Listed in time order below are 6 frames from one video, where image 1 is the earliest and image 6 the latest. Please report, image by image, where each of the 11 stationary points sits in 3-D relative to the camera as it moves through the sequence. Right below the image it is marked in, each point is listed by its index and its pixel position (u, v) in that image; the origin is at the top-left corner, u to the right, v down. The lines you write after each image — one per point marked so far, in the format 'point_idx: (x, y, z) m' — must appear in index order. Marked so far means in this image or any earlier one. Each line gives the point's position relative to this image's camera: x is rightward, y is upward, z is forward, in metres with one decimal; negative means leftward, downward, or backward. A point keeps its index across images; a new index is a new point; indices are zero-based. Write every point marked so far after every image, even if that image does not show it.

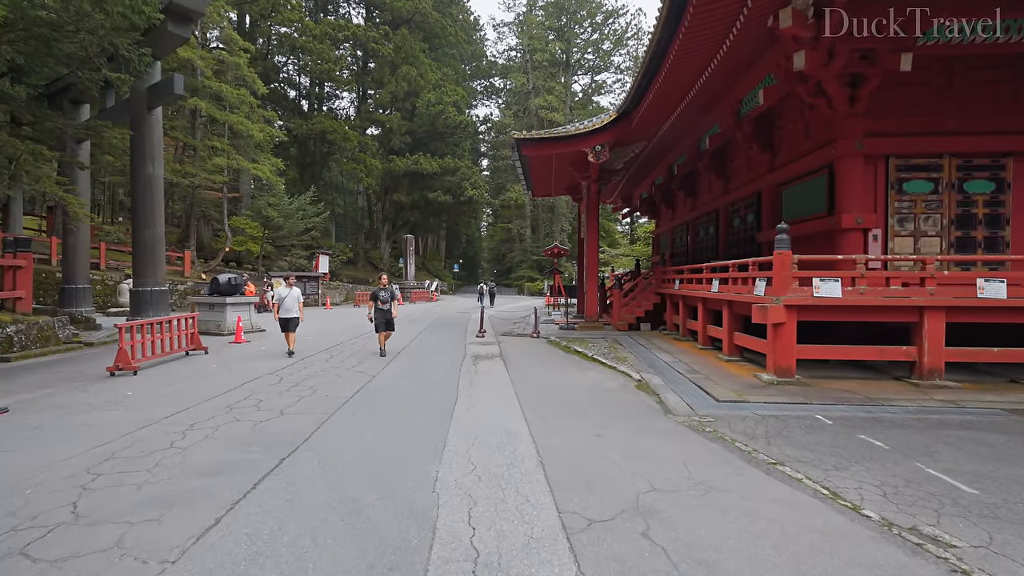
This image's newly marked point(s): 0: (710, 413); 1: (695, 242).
0: (+1.9, -1.2, +4.8) m
1: (+5.5, +1.4, +15.4) m
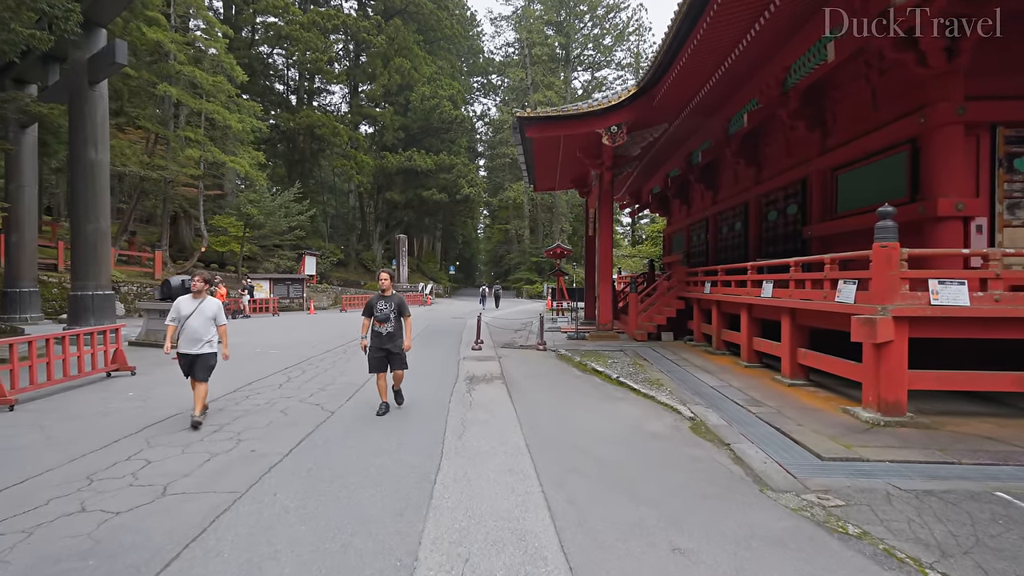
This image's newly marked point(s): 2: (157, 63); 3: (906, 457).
0: (+2.0, -1.2, +3.2) m
1: (+5.6, +1.3, +13.8) m
2: (-13.9, +8.9, +19.7) m
3: (+2.9, -1.2, +3.7) m
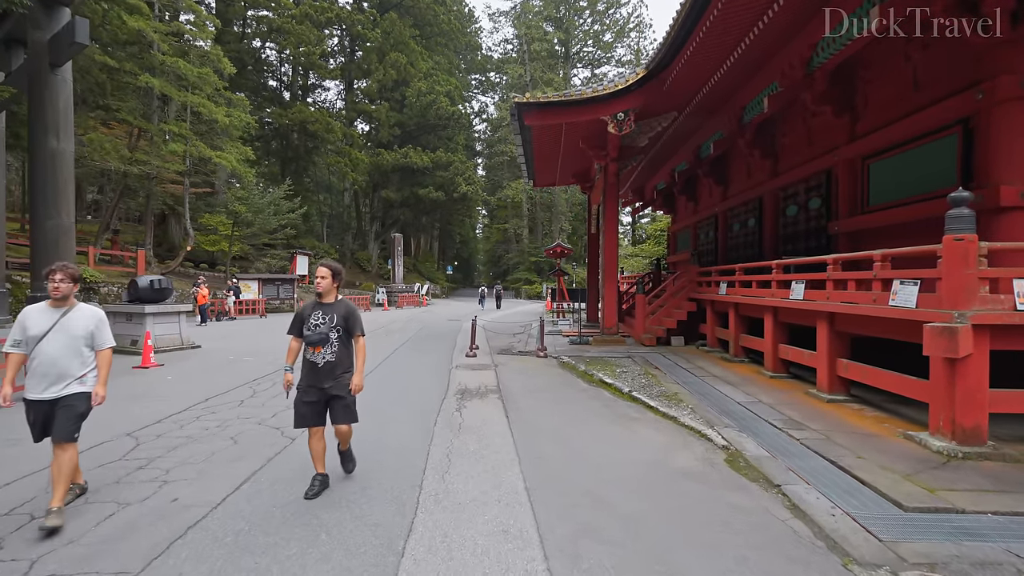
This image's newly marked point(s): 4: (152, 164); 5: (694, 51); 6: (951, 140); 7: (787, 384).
0: (+2.0, -1.3, +2.4) m
1: (+5.5, +1.3, +13.0) m
2: (-14.0, +8.9, +18.9) m
3: (+2.9, -1.2, +2.9) m
4: (-14.0, +4.8, +19.5) m
5: (+2.9, +3.8, +7.9) m
6: (+5.3, +1.8, +6.1) m
7: (+3.3, -1.2, +6.1) m
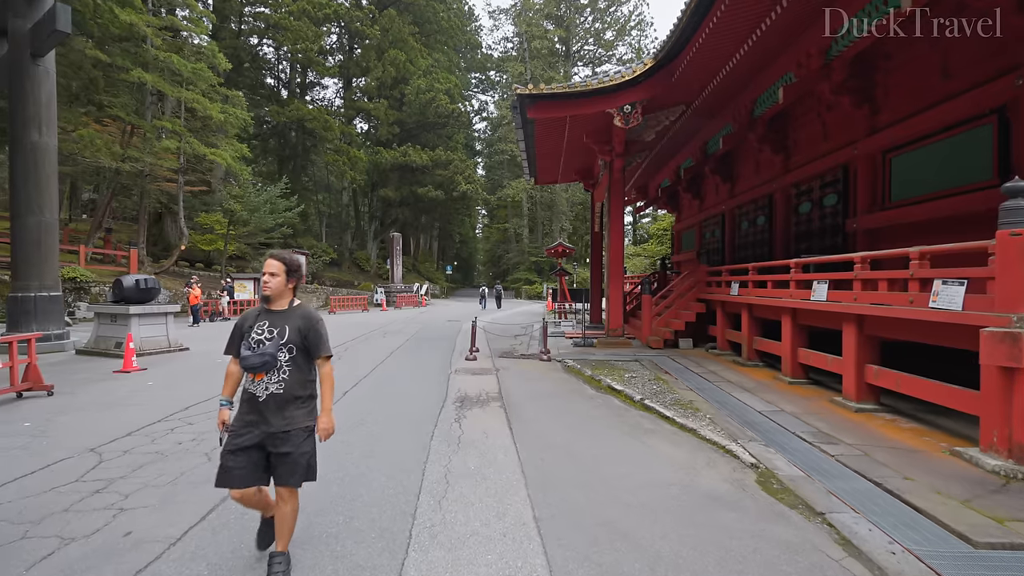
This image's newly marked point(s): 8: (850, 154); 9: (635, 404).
0: (+2.0, -1.3, +2.0) m
1: (+5.5, +1.3, +12.6) m
2: (-14.0, +8.9, +18.5) m
3: (+2.9, -1.3, +2.5) m
4: (-13.9, +4.8, +19.1) m
5: (+2.9, +3.8, +7.6) m
6: (+5.4, +1.8, +5.7) m
7: (+3.4, -1.2, +5.7) m
8: (+5.3, +2.1, +8.0) m
9: (+1.3, -1.2, +5.3) m
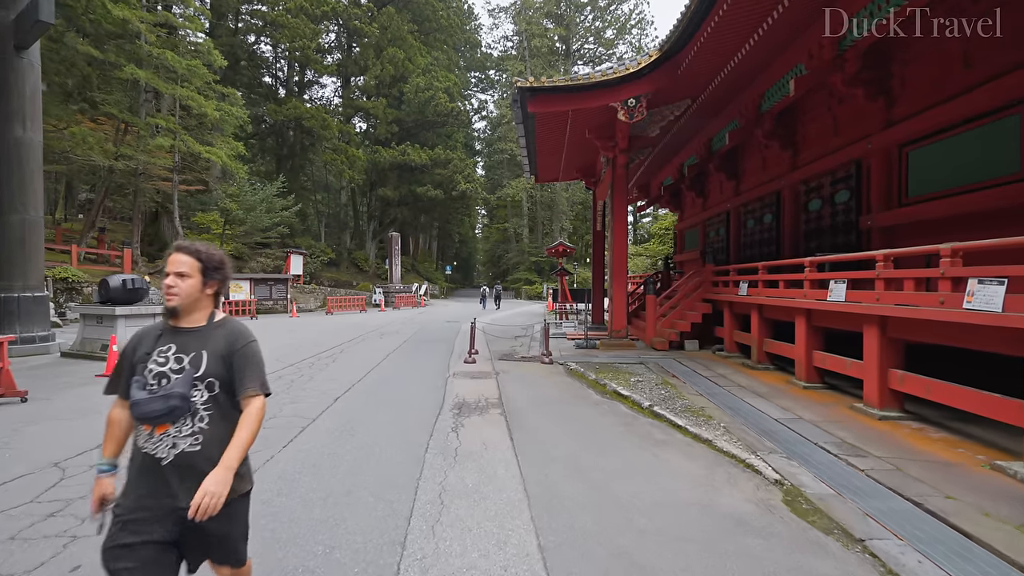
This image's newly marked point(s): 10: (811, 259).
0: (+2.0, -1.3, +1.7) m
1: (+5.5, +1.3, +12.3) m
2: (-14.0, +8.9, +18.2) m
3: (+2.9, -1.2, +2.2) m
4: (-13.9, +4.8, +18.7) m
5: (+2.9, +3.8, +7.3) m
6: (+5.4, +1.8, +5.4) m
7: (+3.4, -1.2, +5.4) m
8: (+5.3, +2.1, +7.7) m
9: (+1.3, -1.2, +5.0) m
10: (+3.6, +0.3, +6.0) m
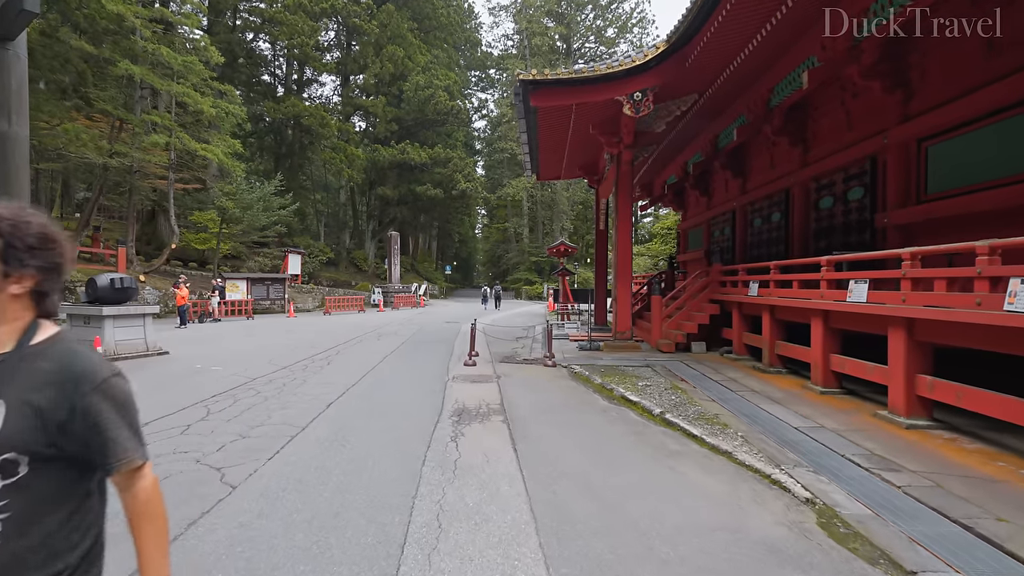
0: (+2.0, -1.3, +1.4) m
1: (+5.6, +1.3, +12.0) m
2: (-13.9, +8.9, +17.9) m
3: (+2.9, -1.2, +1.9) m
4: (-13.9, +4.8, +18.5) m
5: (+3.0, +3.8, +7.0) m
6: (+5.4, +1.8, +5.1) m
7: (+3.4, -1.2, +5.1) m
8: (+5.4, +2.1, +7.4) m
9: (+1.3, -1.2, +4.7) m
10: (+3.6, +0.3, +5.8) m
